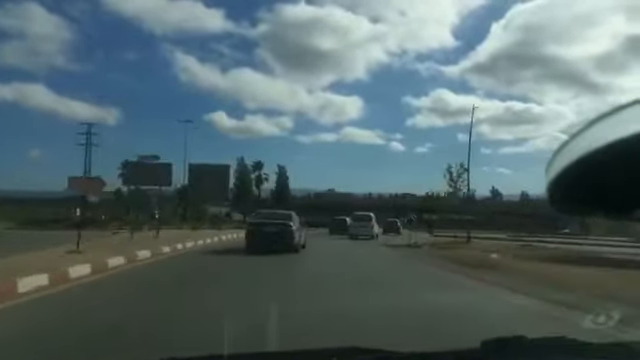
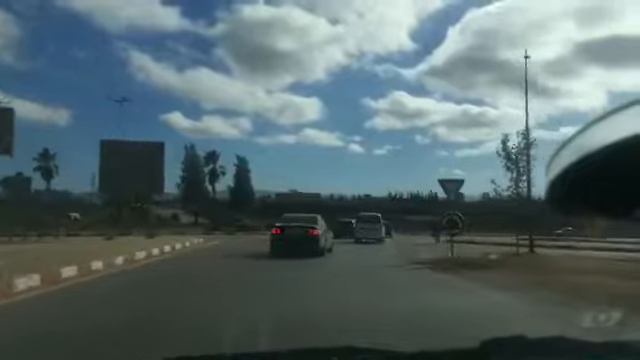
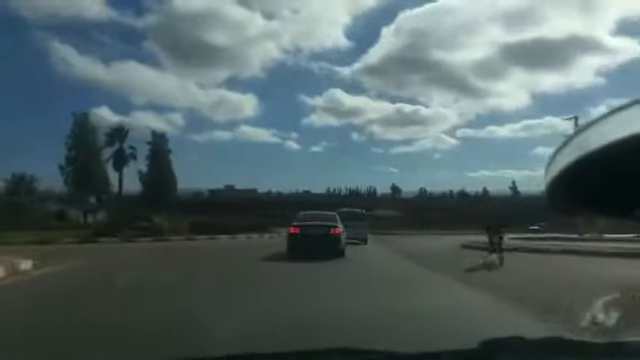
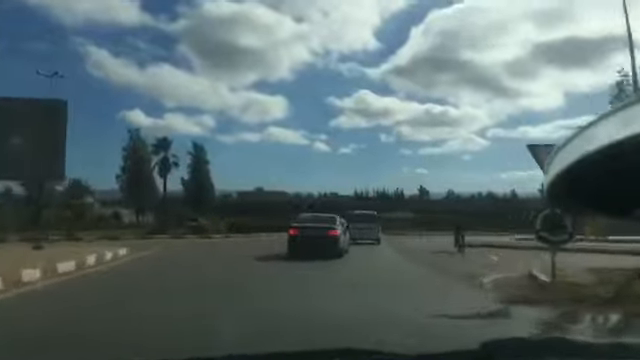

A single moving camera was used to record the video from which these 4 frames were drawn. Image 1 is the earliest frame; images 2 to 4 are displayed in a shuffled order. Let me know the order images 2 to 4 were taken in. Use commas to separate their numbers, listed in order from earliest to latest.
2, 4, 3
